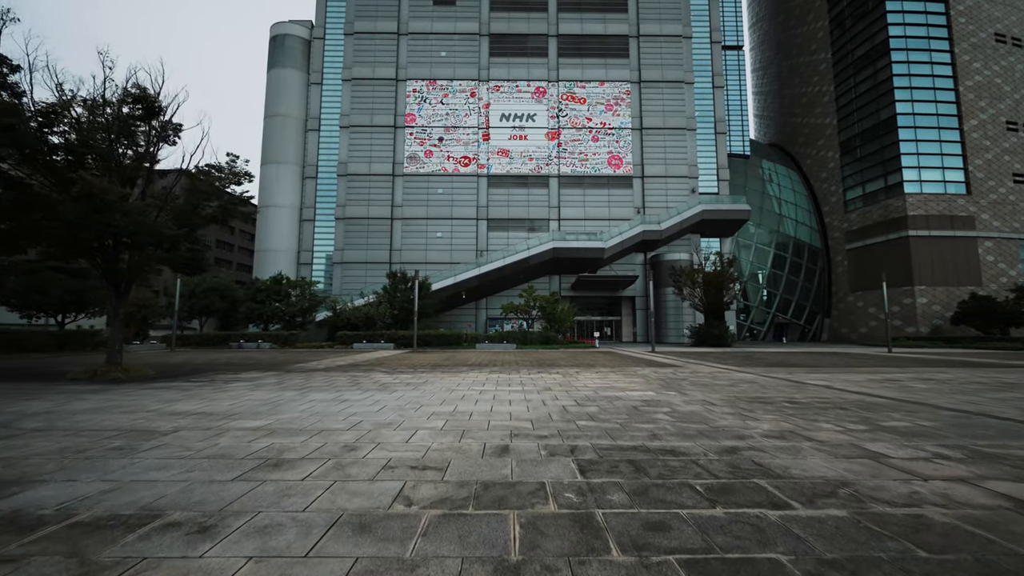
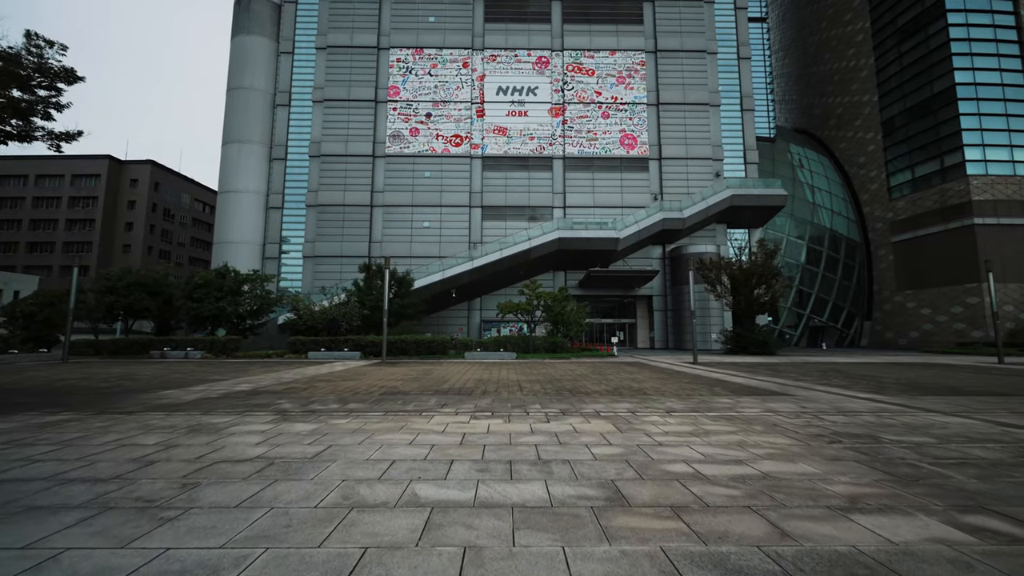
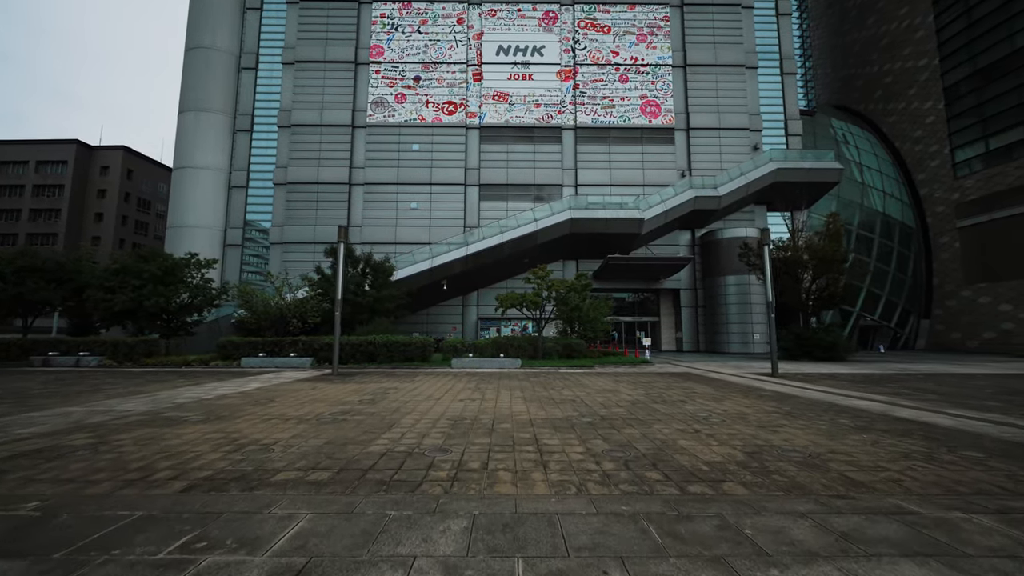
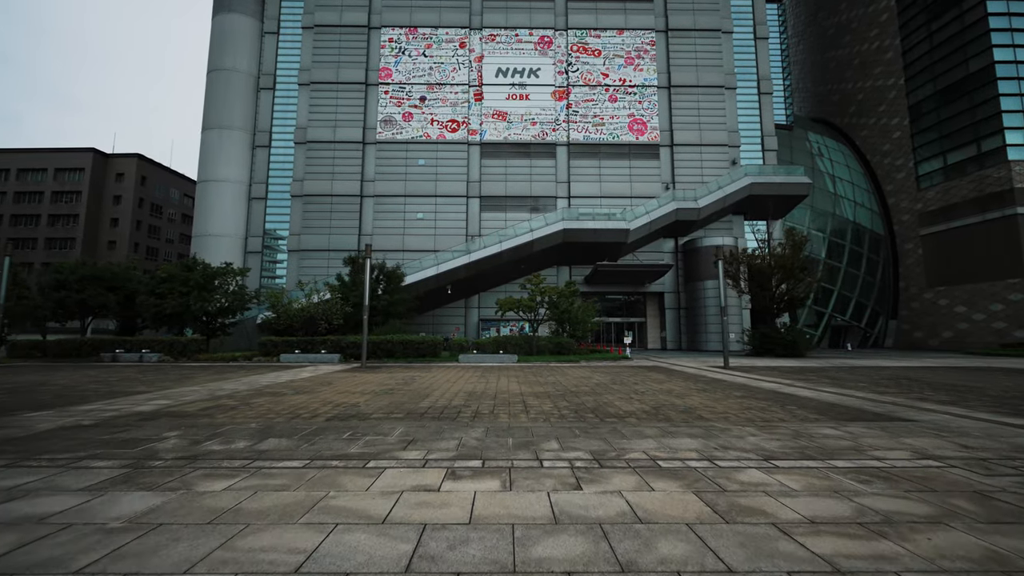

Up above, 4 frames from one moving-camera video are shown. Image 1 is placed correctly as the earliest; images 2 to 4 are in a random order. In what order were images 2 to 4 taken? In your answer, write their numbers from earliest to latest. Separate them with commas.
2, 4, 3
